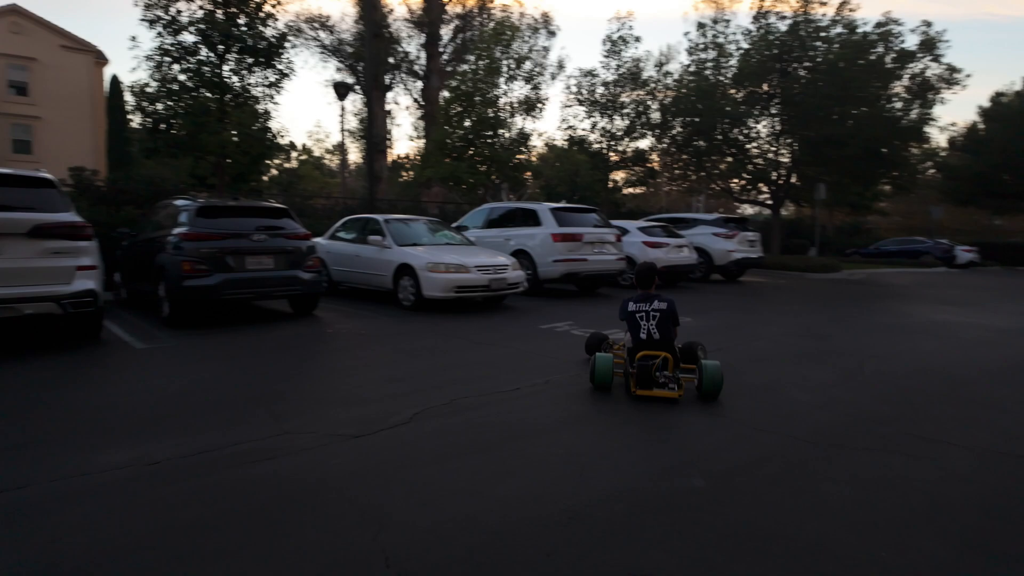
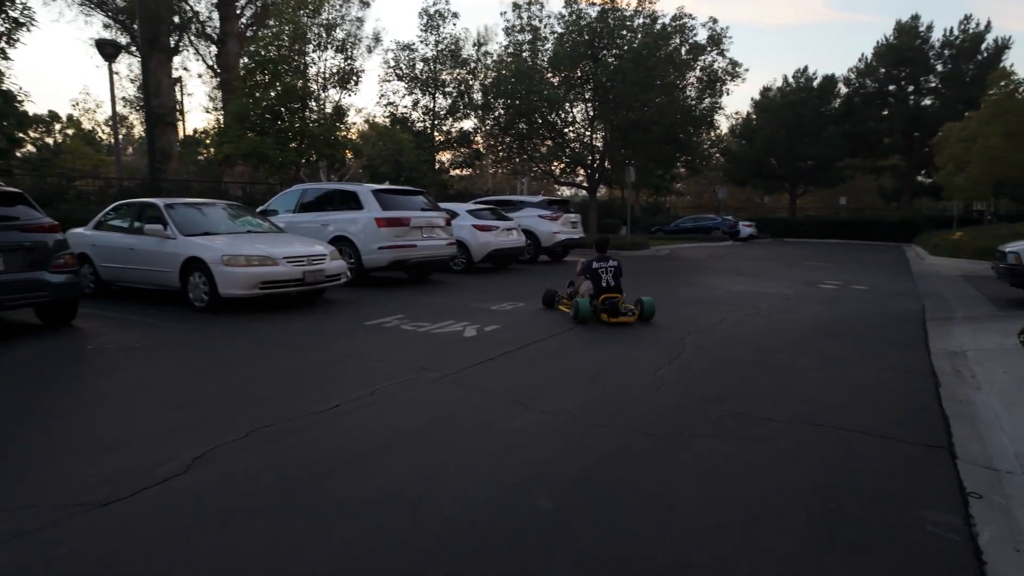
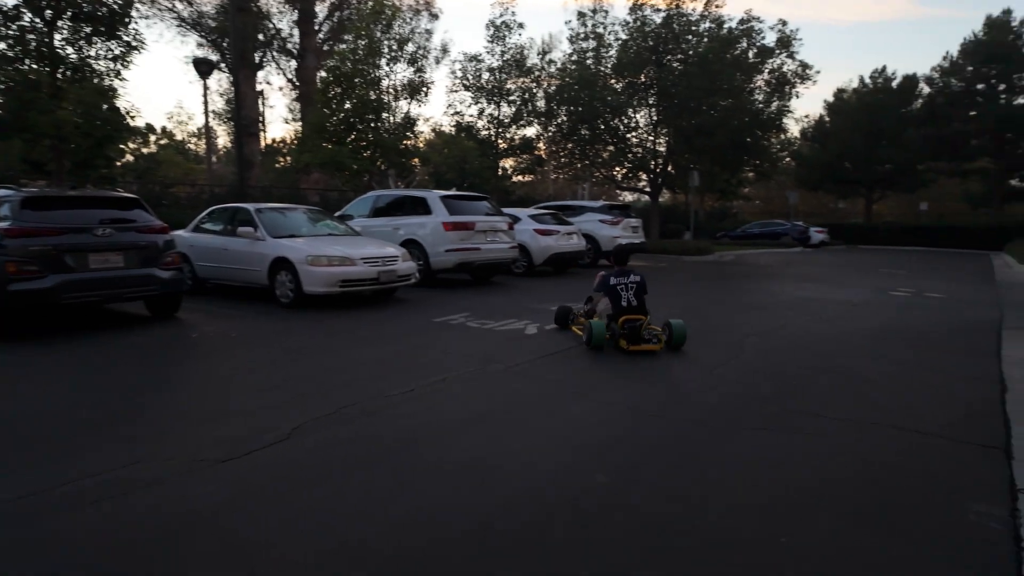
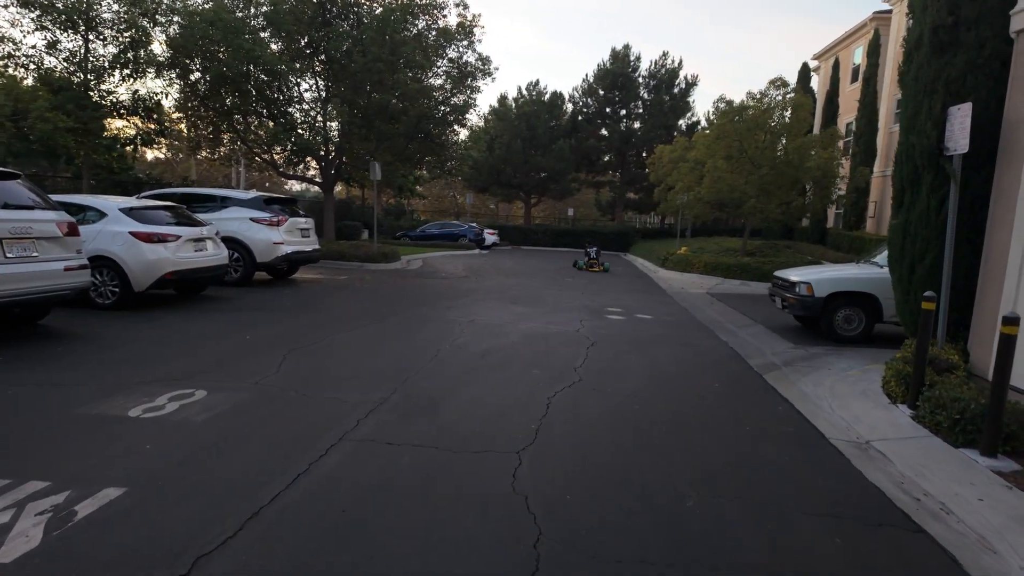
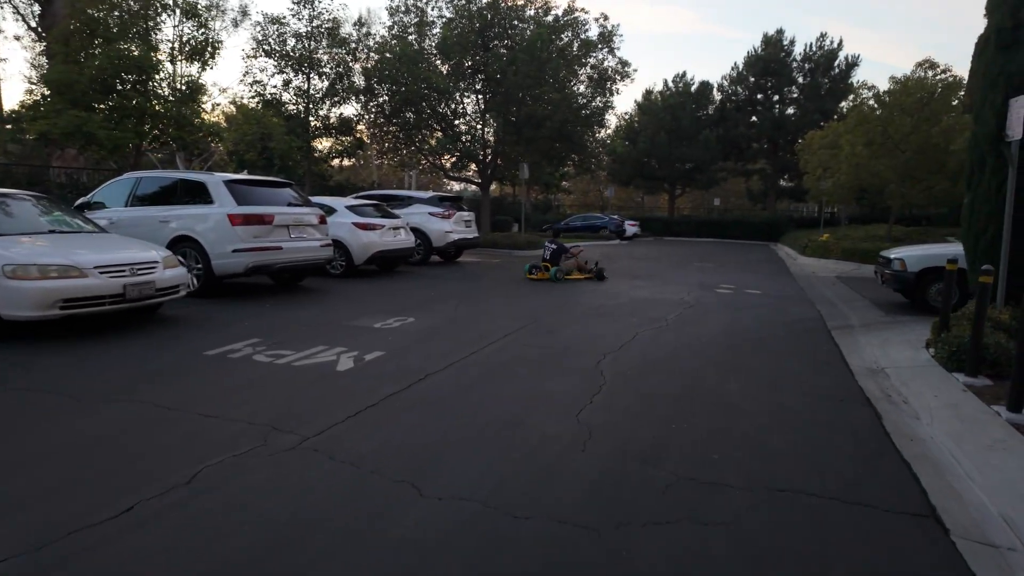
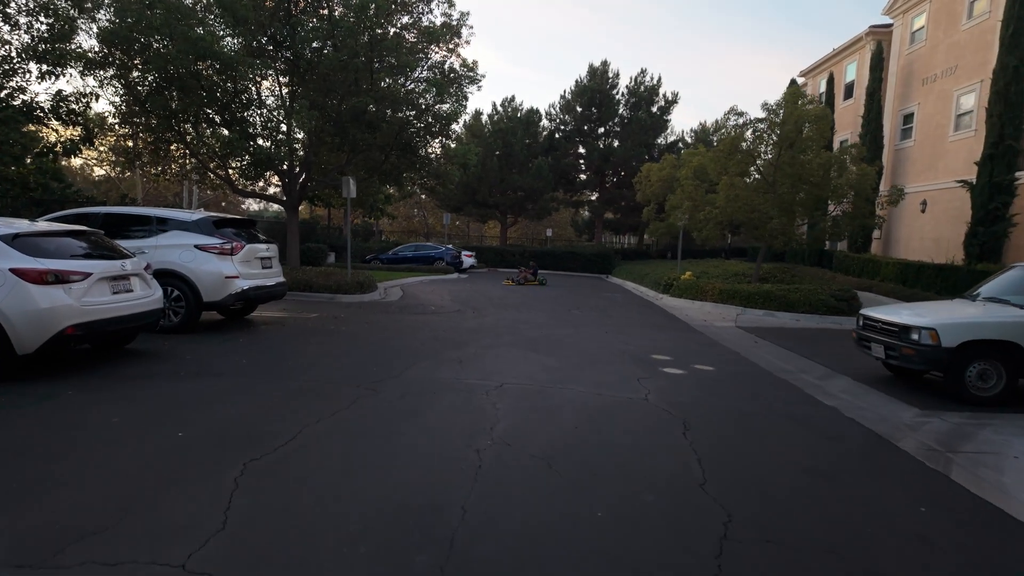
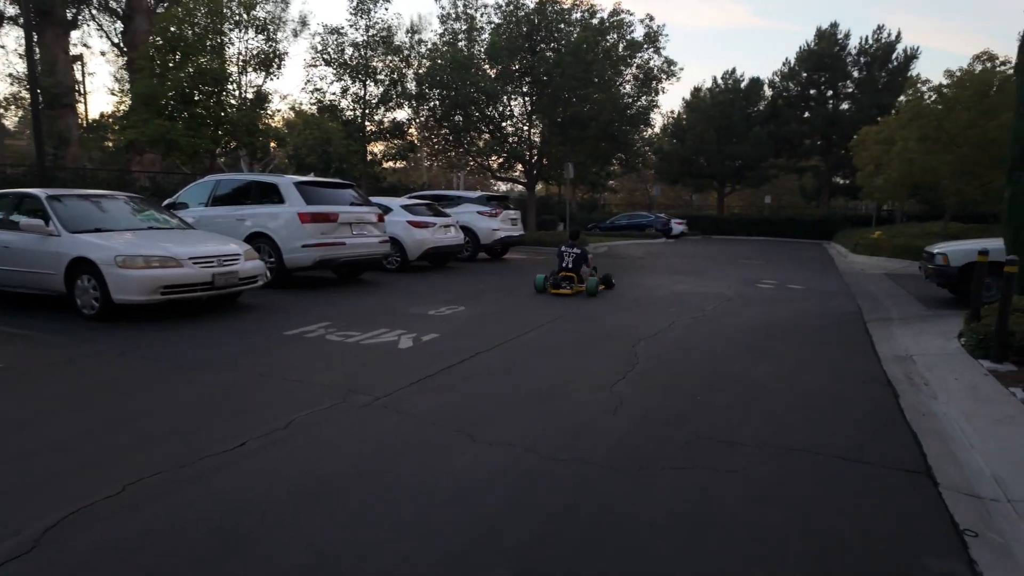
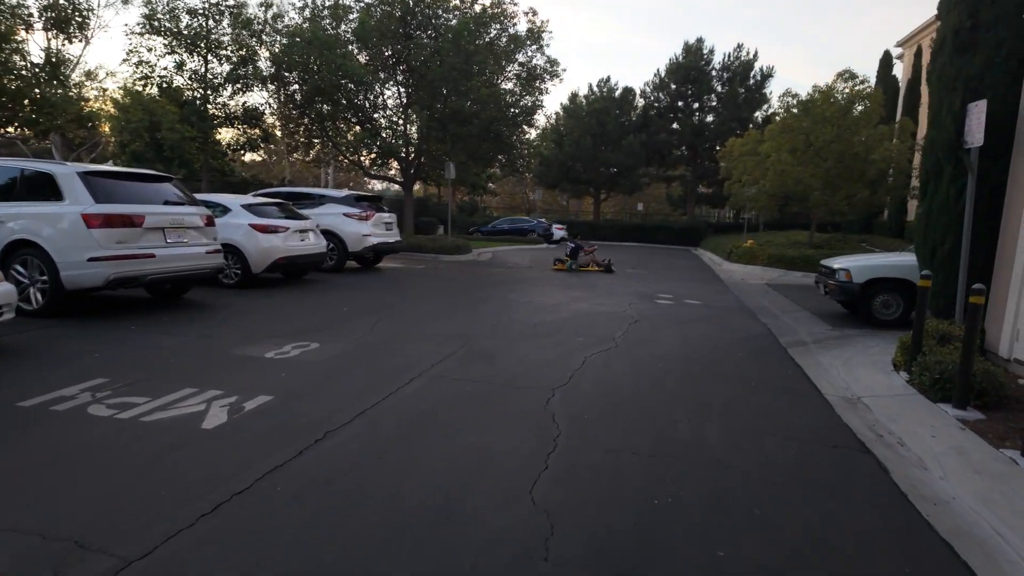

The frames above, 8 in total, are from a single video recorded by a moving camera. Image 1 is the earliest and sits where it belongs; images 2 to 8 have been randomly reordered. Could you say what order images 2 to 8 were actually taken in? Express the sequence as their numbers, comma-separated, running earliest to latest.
3, 2, 7, 5, 8, 4, 6
